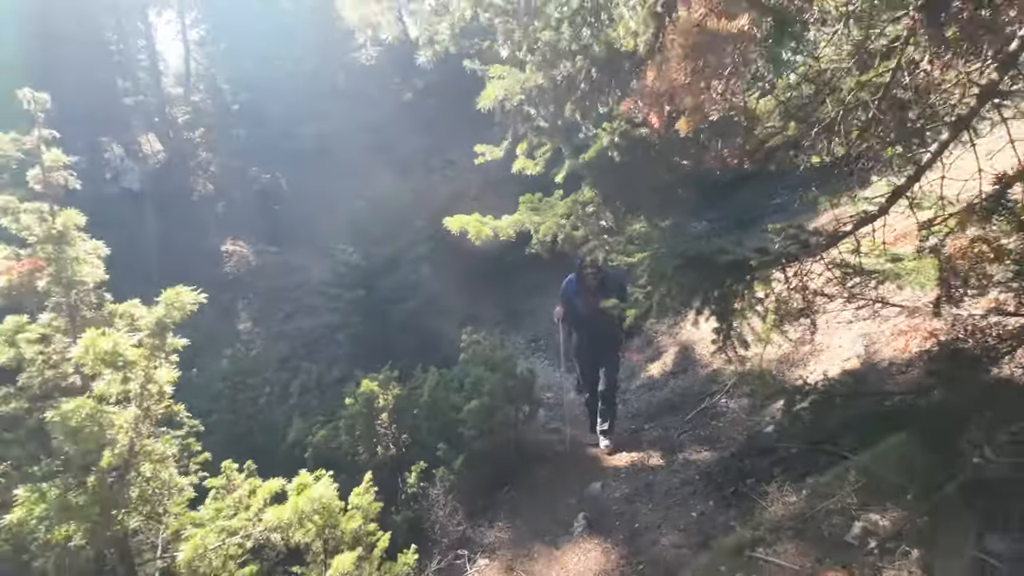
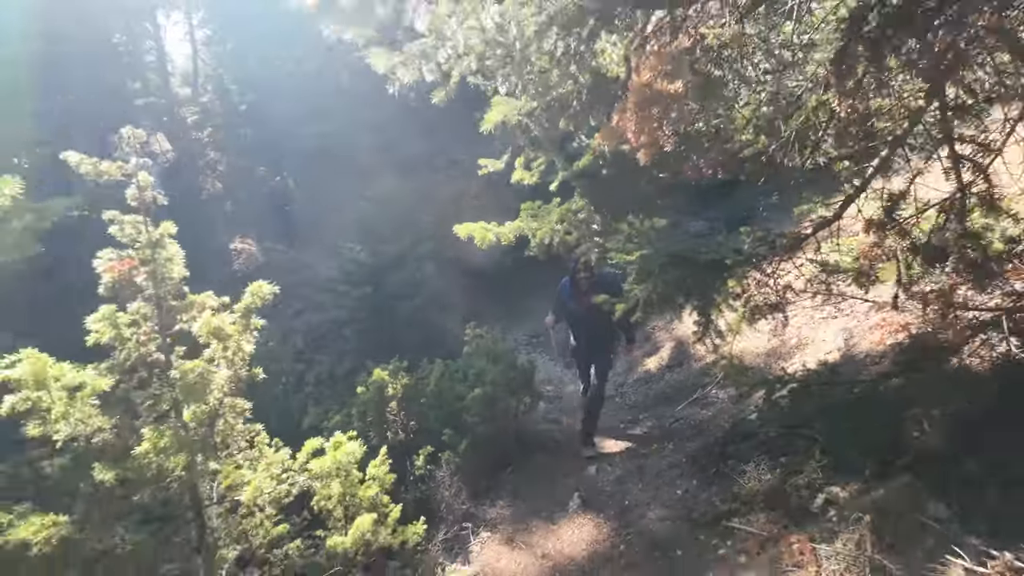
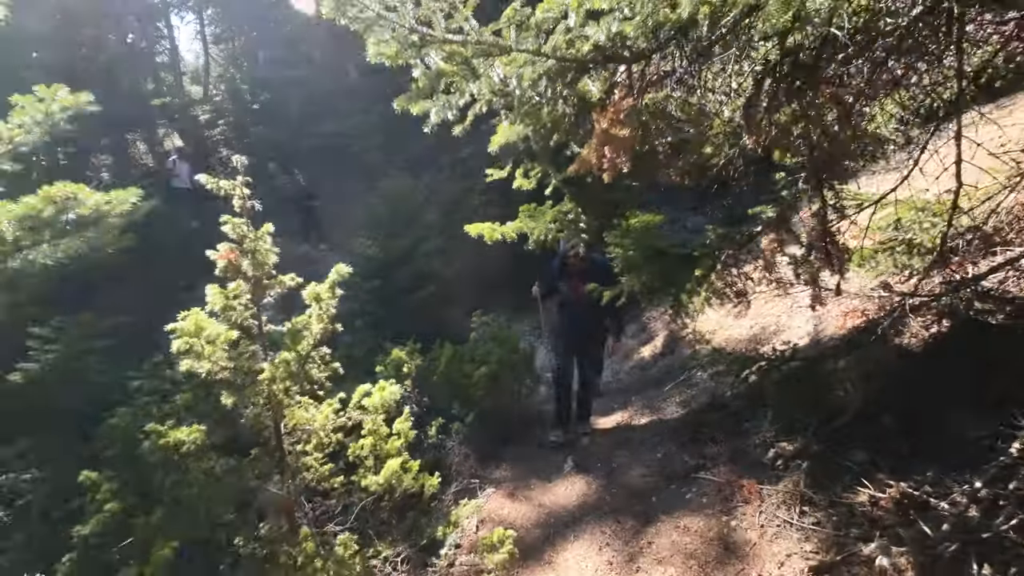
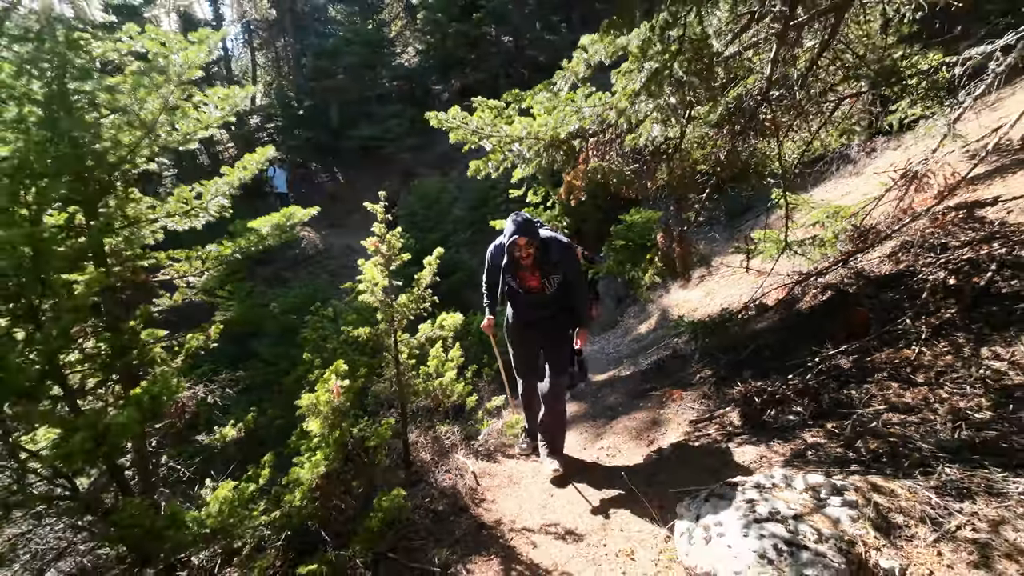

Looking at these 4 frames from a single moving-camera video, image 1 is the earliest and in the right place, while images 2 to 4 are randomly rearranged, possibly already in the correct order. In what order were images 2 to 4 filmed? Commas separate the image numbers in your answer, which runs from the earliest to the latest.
2, 3, 4
